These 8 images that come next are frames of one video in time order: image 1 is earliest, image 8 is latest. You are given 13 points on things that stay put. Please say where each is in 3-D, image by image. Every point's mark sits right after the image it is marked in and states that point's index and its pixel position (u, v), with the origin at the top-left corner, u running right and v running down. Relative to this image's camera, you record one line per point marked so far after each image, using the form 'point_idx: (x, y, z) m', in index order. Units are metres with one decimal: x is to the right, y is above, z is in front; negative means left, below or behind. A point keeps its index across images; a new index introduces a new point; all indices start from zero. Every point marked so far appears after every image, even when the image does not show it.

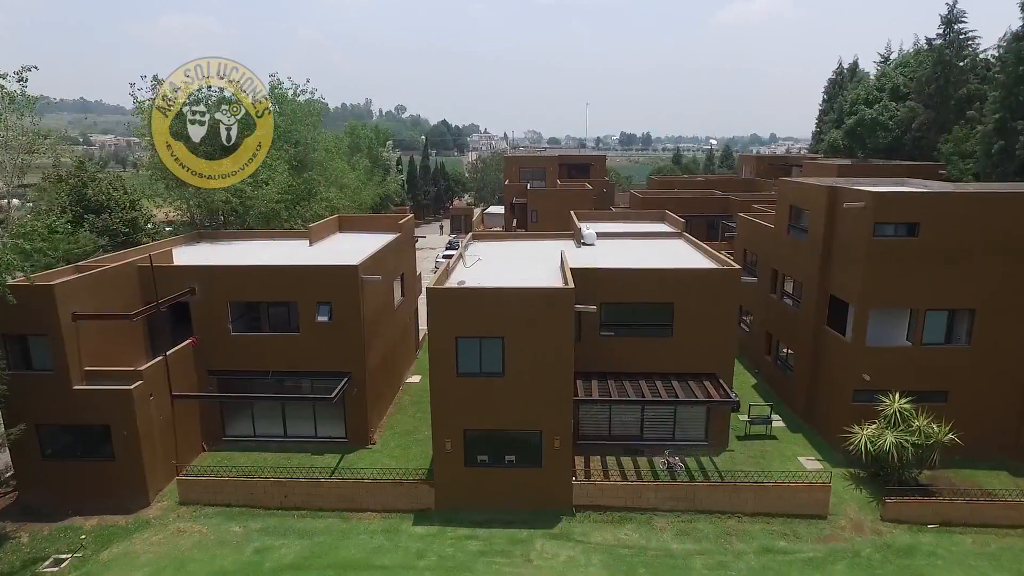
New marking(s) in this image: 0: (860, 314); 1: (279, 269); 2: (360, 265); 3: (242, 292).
0: (+9.2, -0.7, +17.7) m
1: (-6.3, +0.5, +18.3) m
2: (-4.2, +0.6, +18.5) m
3: (-7.4, -0.1, +18.5) m
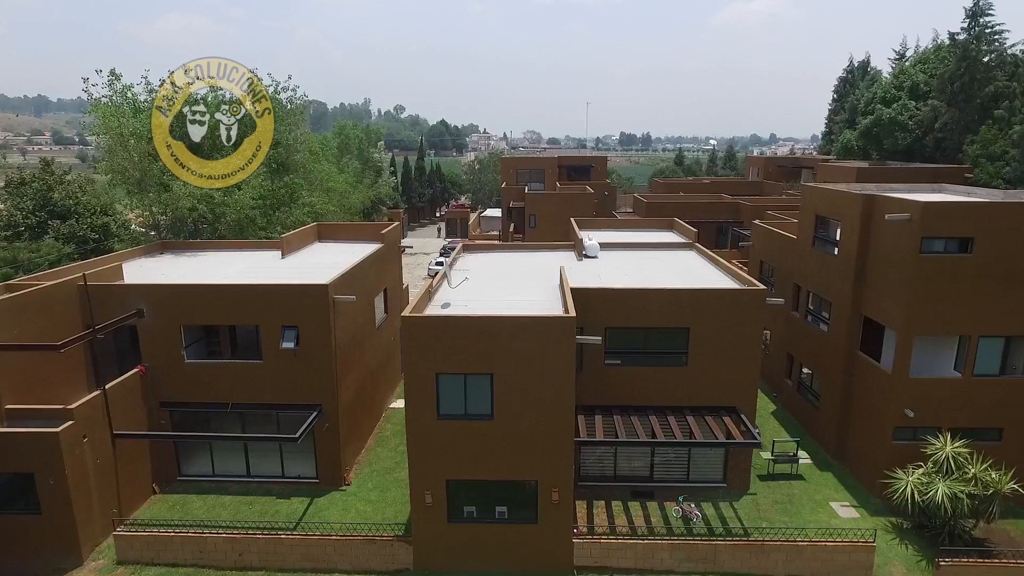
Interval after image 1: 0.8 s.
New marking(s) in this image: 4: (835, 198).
0: (+9.0, -1.2, +15.4) m
1: (-6.5, 0.0, +16.0) m
2: (-4.4, +0.1, +16.2) m
3: (-7.6, -0.6, +16.2) m
4: (+8.8, +2.4, +18.2) m
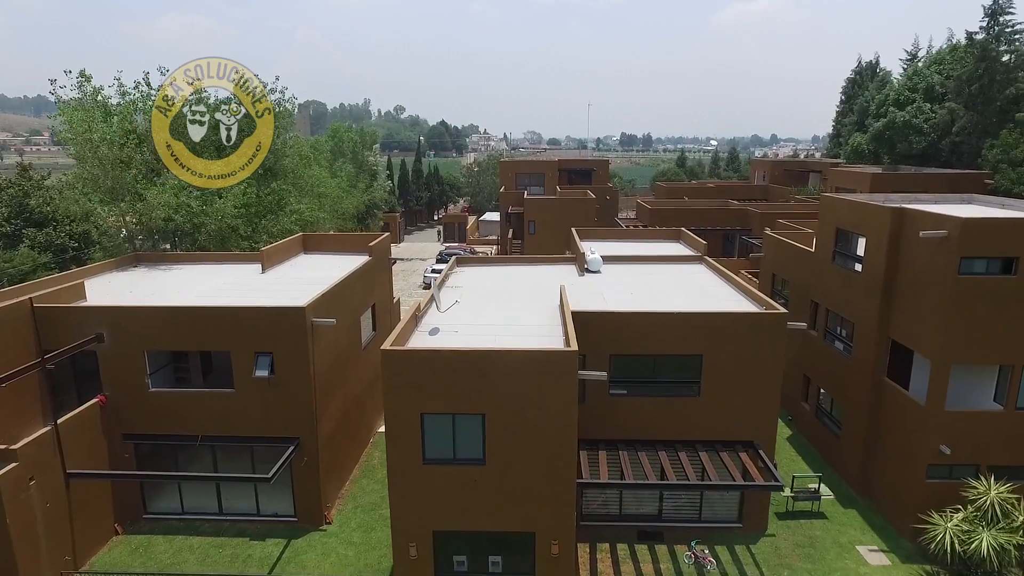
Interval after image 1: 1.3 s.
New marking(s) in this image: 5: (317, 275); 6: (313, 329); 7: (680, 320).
0: (+8.9, -1.8, +14.0) m
1: (-6.6, -0.5, +14.6) m
2: (-4.5, -0.4, +14.8) m
3: (-7.7, -1.1, +14.8) m
4: (+8.7, +1.9, +16.7) m
5: (-5.8, +0.4, +19.9) m
6: (-4.5, -0.9, +15.0) m
7: (+3.6, -0.7, +14.2) m
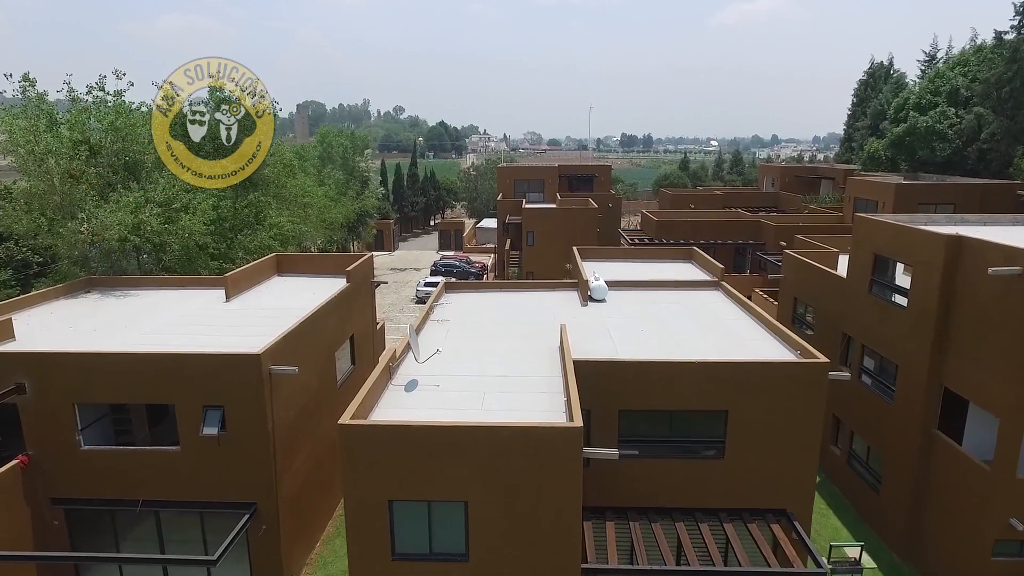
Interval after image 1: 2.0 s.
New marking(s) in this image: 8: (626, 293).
0: (+8.8, -2.6, +11.8) m
1: (-6.8, -1.3, +12.4) m
2: (-4.6, -1.2, +12.6) m
3: (-7.9, -1.9, +12.6) m
4: (+8.5, +1.1, +14.6) m
5: (-5.9, -0.4, +17.7) m
6: (-4.6, -1.7, +12.9) m
7: (+3.4, -1.5, +12.1) m
8: (+3.2, -0.1, +18.8) m
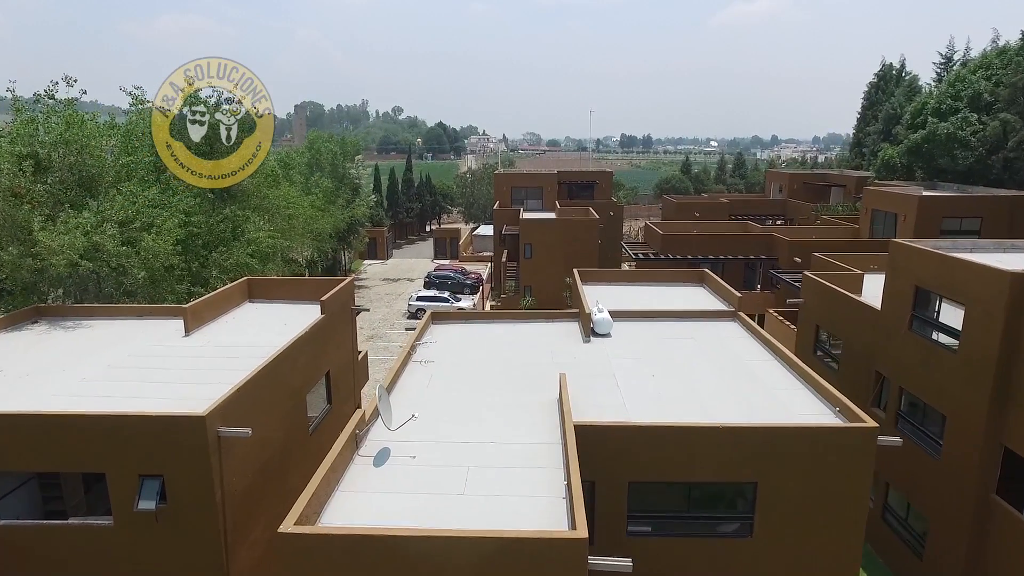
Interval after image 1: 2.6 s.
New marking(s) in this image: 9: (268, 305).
0: (+8.6, -3.3, +9.9) m
1: (-6.9, -2.1, +10.5) m
2: (-4.8, -2.0, +10.7) m
3: (-8.0, -2.7, +10.7) m
4: (+8.4, +0.4, +12.7) m
5: (-6.1, -1.2, +15.8) m
6: (-4.8, -2.5, +11.0) m
7: (+3.3, -2.3, +10.2) m
8: (+3.0, -0.9, +16.9) m
9: (-6.9, -0.5, +18.8) m
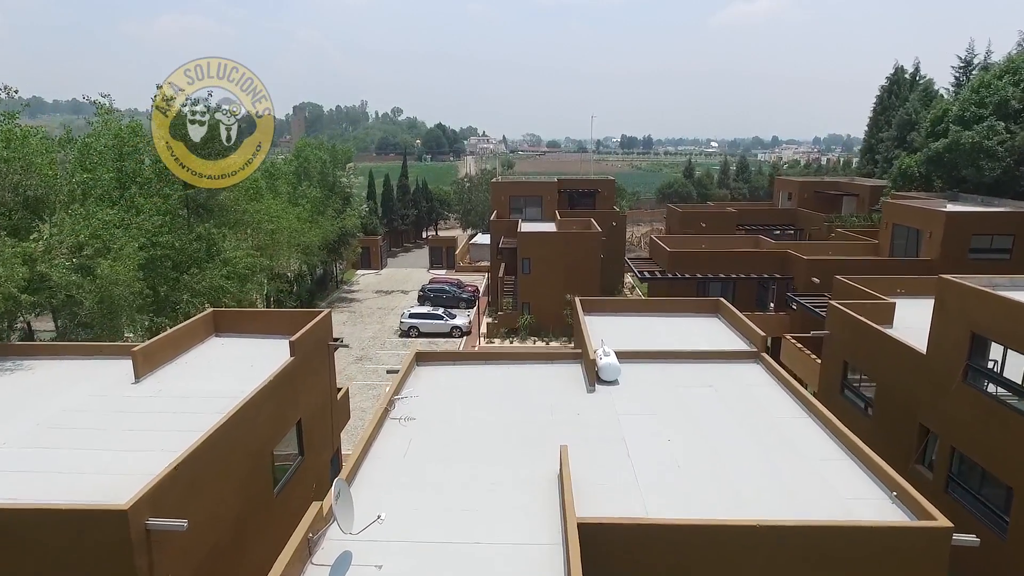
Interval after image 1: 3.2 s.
0: (+8.5, -4.2, +8.0) m
1: (-7.1, -2.9, +8.6) m
2: (-4.9, -2.8, +8.8) m
3: (-8.2, -3.5, +8.8) m
4: (+8.3, -0.5, +10.8) m
5: (-6.2, -2.1, +13.9) m
6: (-4.9, -3.3, +9.1) m
7: (+3.1, -3.1, +8.3) m
8: (+2.9, -1.8, +15.0) m
9: (-7.0, -1.3, +16.9) m
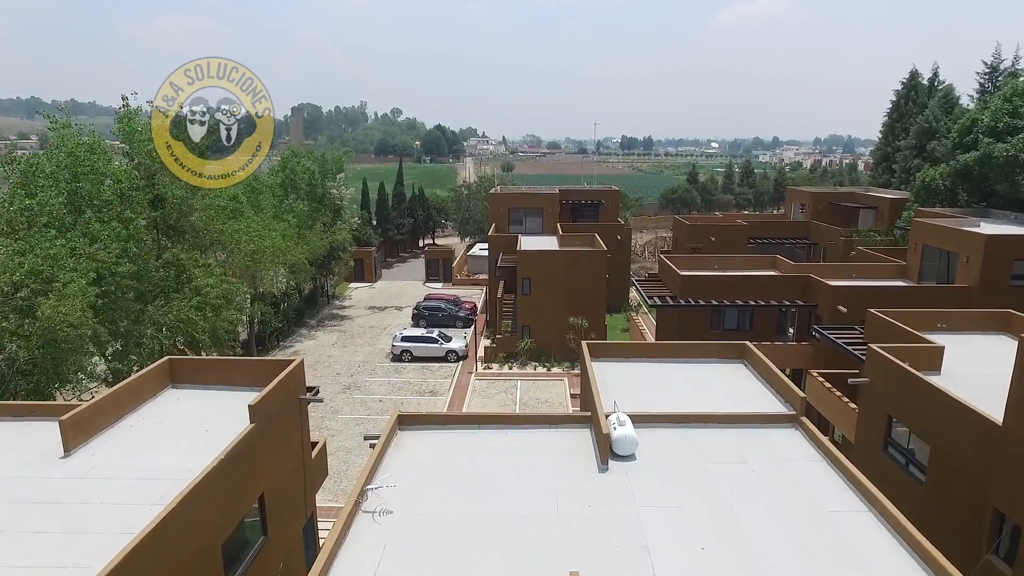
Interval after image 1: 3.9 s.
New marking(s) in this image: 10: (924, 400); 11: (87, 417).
0: (+8.4, -5.2, +5.9) m
1: (-7.1, -3.9, +6.4) m
2: (-4.9, -3.8, +6.7) m
3: (-8.2, -4.6, +6.7) m
4: (+8.2, -1.5, +8.6) m
5: (-6.2, -3.1, +11.7) m
6: (-4.9, -4.3, +6.9) m
7: (+3.1, -4.1, +6.1) m
8: (+2.9, -2.8, +12.9) m
9: (-7.0, -2.3, +14.7) m
10: (+8.7, -2.3, +14.1) m
11: (-7.9, -2.4, +12.4) m
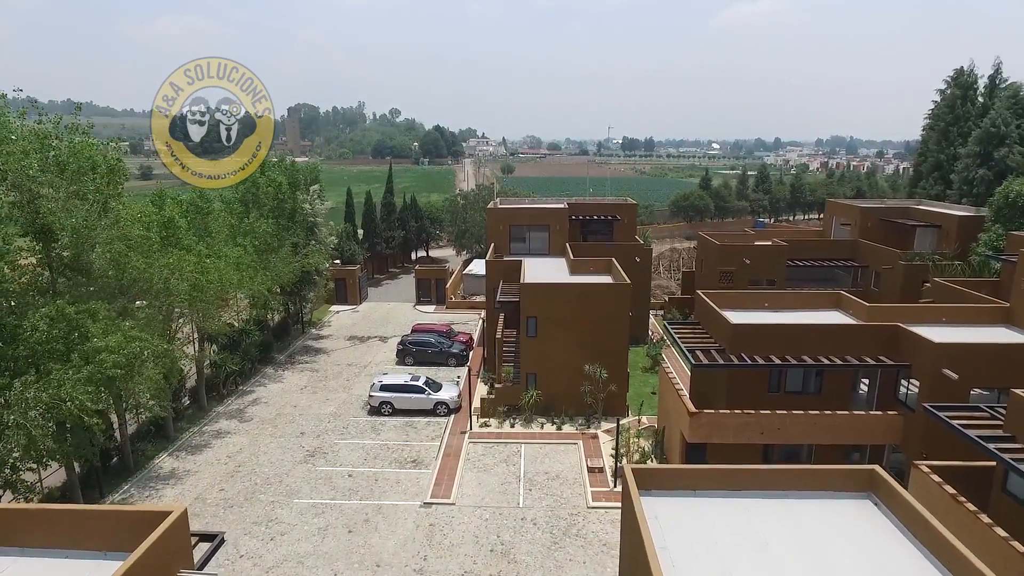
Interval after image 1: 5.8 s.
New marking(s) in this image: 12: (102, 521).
0: (+8.5, -6.7, +0.3) m
1: (-7.0, -5.4, +0.8) m
2: (-4.8, -5.4, +1.1) m
3: (-8.1, -6.1, +1.1) m
4: (+8.3, -3.0, +3.1) m
5: (-6.1, -4.6, +6.1) m
6: (-4.8, -5.9, +1.3) m
7: (+3.2, -5.7, +0.5) m
8: (+3.0, -4.3, +7.3) m
9: (-6.9, -3.8, +9.1) m
10: (+8.8, -3.9, +8.6) m
11: (-7.8, -3.9, +6.9) m
12: (-5.7, -3.3, +9.1) m
